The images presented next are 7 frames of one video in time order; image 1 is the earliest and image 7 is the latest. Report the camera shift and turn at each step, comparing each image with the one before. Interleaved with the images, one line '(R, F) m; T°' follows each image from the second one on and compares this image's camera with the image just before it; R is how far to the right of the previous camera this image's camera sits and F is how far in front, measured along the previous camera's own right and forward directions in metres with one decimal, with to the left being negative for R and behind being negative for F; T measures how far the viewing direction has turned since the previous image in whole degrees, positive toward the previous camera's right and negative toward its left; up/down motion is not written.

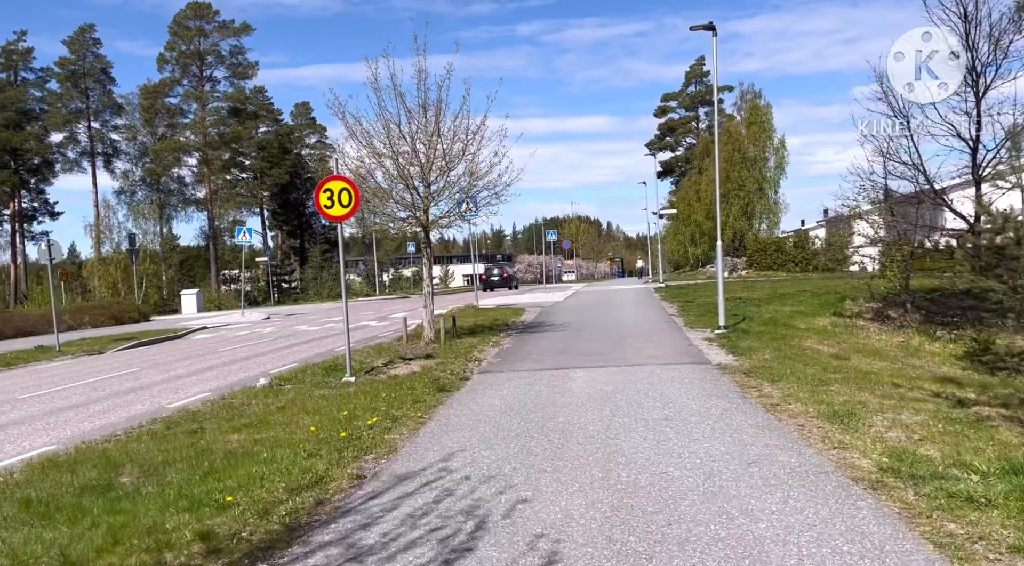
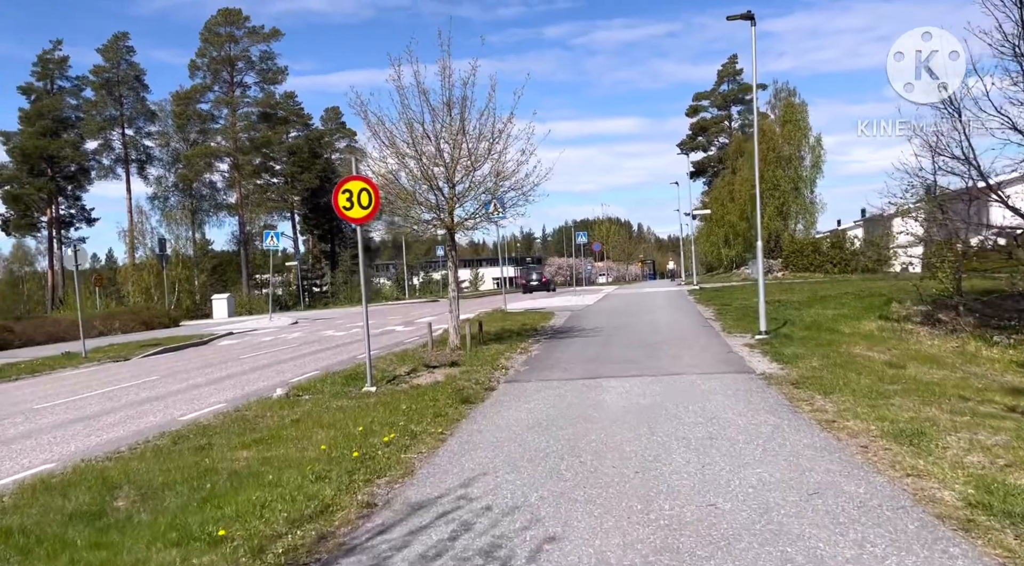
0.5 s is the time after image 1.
(0.0, +0.7) m; -2°
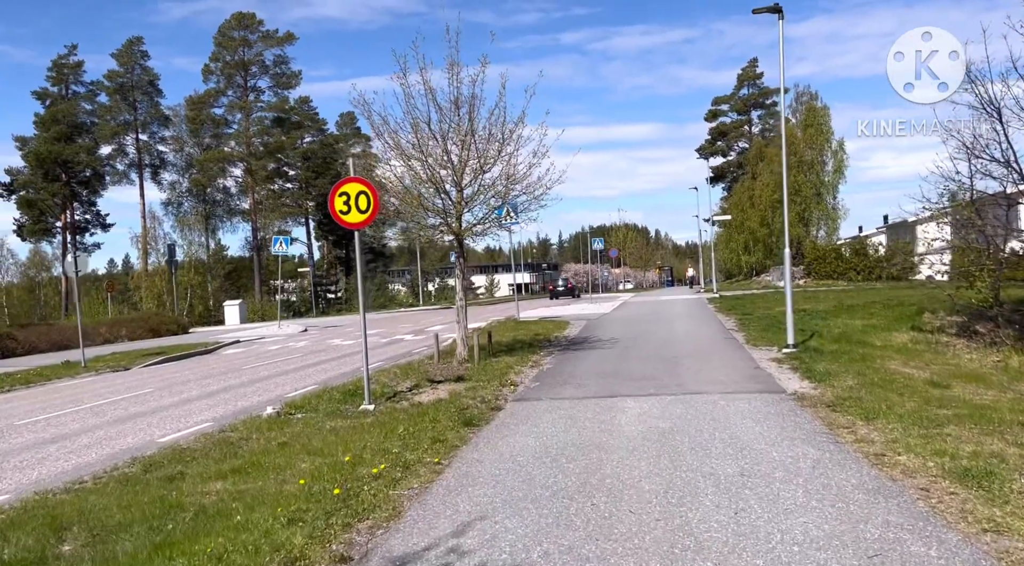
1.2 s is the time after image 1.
(+0.1, +0.9) m; -1°
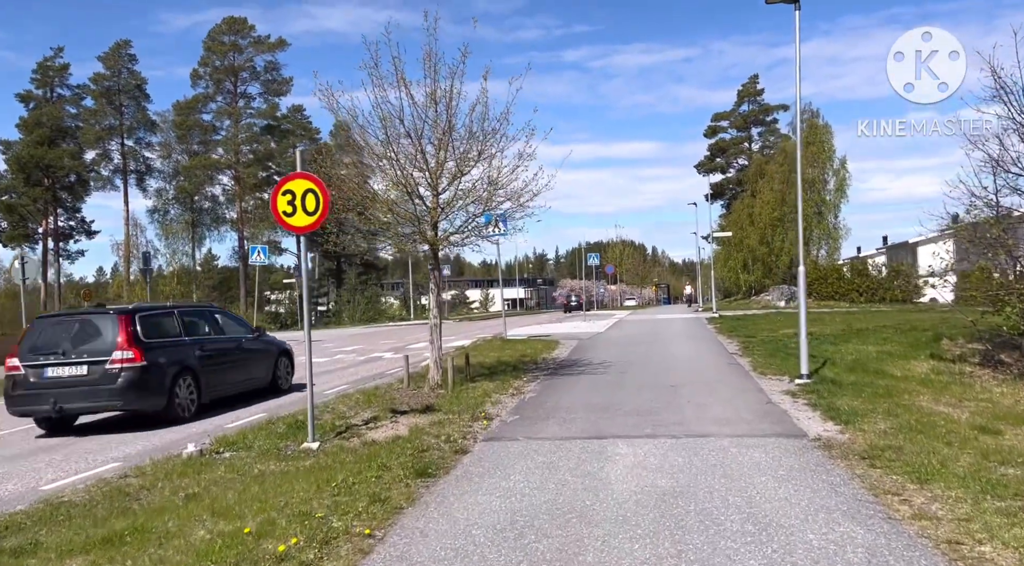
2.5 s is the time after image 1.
(+0.2, +1.7) m; 0°
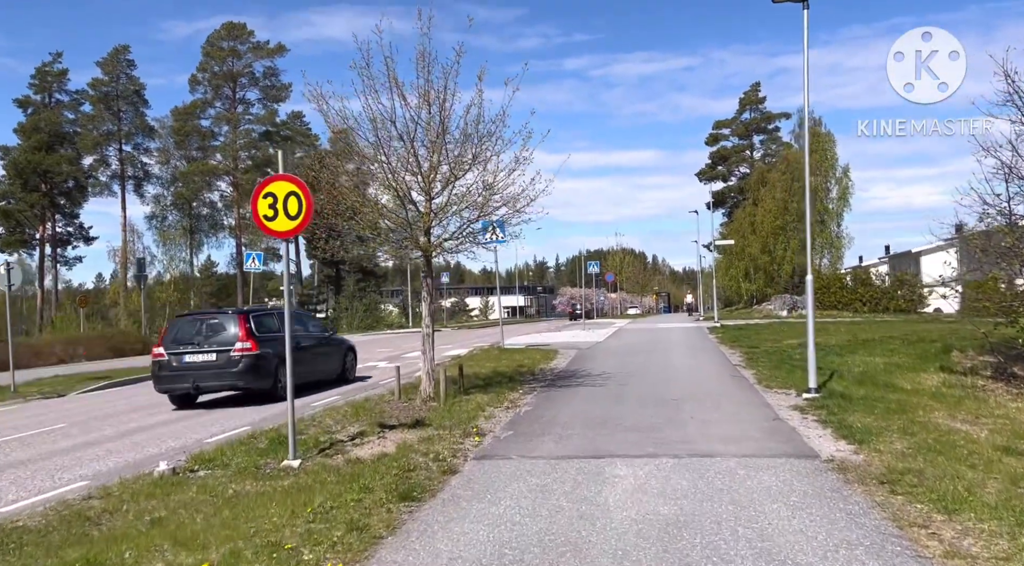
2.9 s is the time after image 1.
(+0.1, +0.5) m; 0°
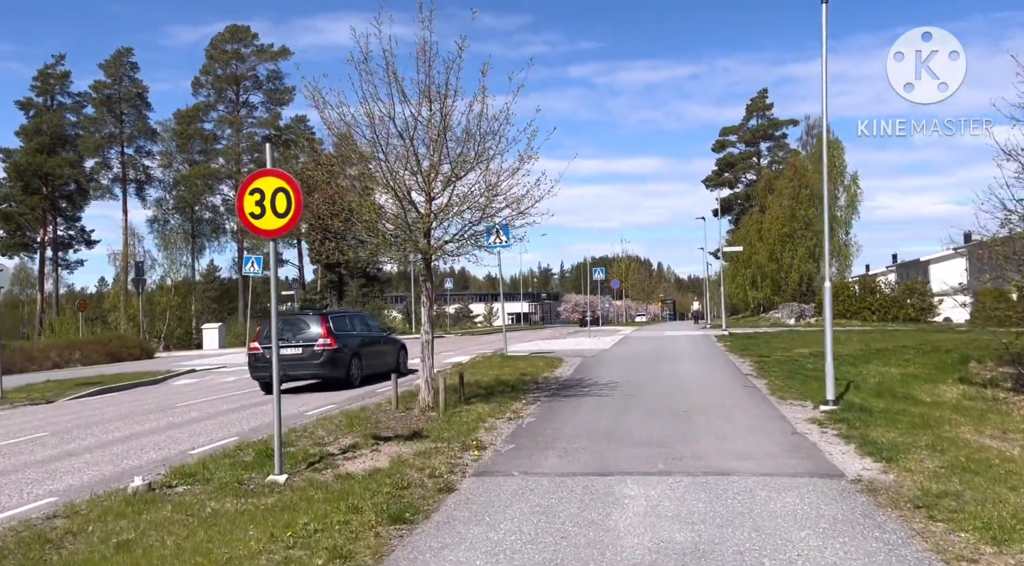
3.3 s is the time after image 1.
(0.0, +0.6) m; 0°
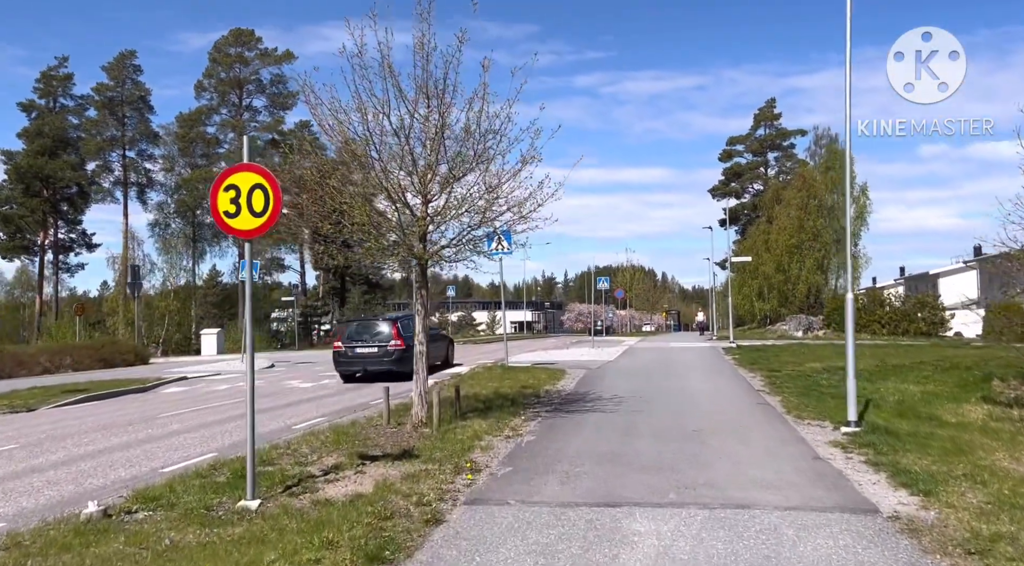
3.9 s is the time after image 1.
(0.0, +0.8) m; 0°
